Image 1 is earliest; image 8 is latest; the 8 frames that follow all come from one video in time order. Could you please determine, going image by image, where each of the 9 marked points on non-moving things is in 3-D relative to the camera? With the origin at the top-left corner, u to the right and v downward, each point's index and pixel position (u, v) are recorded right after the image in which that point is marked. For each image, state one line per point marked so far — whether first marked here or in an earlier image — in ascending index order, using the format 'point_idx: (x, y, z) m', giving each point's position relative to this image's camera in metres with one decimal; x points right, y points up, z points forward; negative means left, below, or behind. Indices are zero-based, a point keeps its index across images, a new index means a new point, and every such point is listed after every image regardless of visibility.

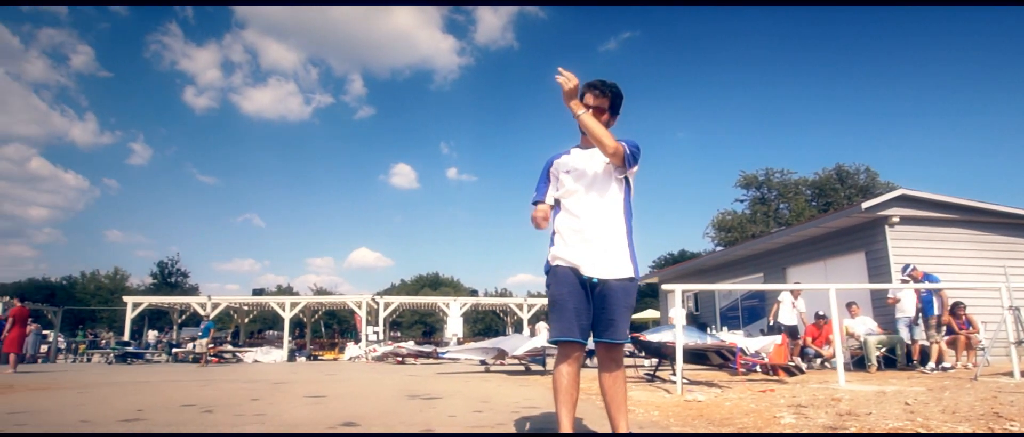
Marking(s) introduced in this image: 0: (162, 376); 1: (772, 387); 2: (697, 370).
0: (-3.7, -1.7, +7.3) m
1: (+2.5, -1.6, +6.8) m
2: (+2.0, -1.6, +7.4) m
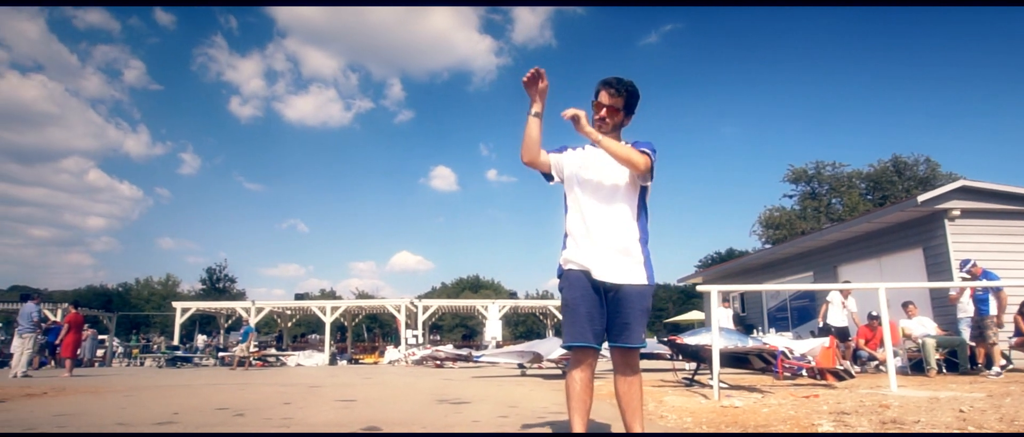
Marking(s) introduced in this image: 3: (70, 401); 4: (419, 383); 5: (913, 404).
0: (-3.3, -1.7, +7.6) m
1: (+2.8, -1.6, +6.4) m
2: (+2.3, -1.6, +7.1) m
3: (-4.2, -1.7, +6.7) m
4: (-1.0, -1.7, +7.3) m
5: (+3.2, -1.5, +5.6) m
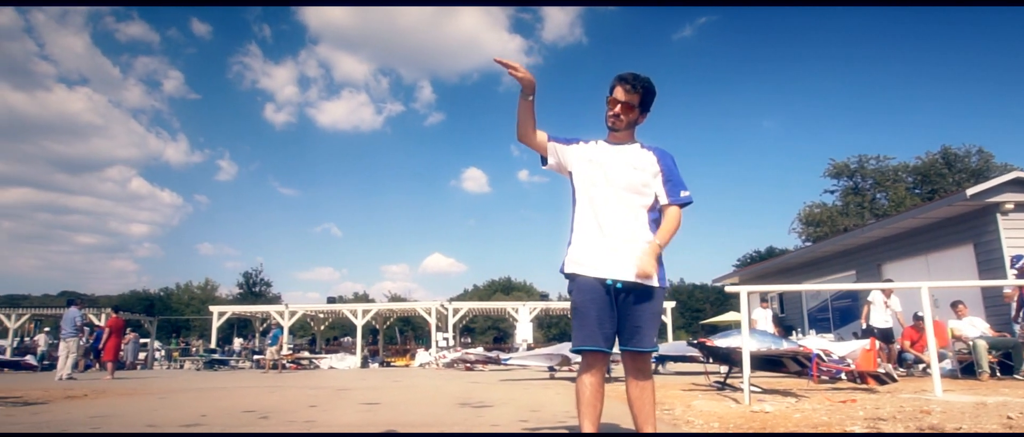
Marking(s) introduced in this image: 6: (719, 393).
0: (-3.0, -1.8, +7.7) m
1: (+3.0, -1.6, +6.1) m
2: (+2.6, -1.6, +6.9) m
3: (-4.0, -1.8, +6.9) m
4: (-0.7, -1.7, +7.3) m
5: (+3.4, -1.4, +5.3) m
6: (+1.9, -1.6, +6.2) m
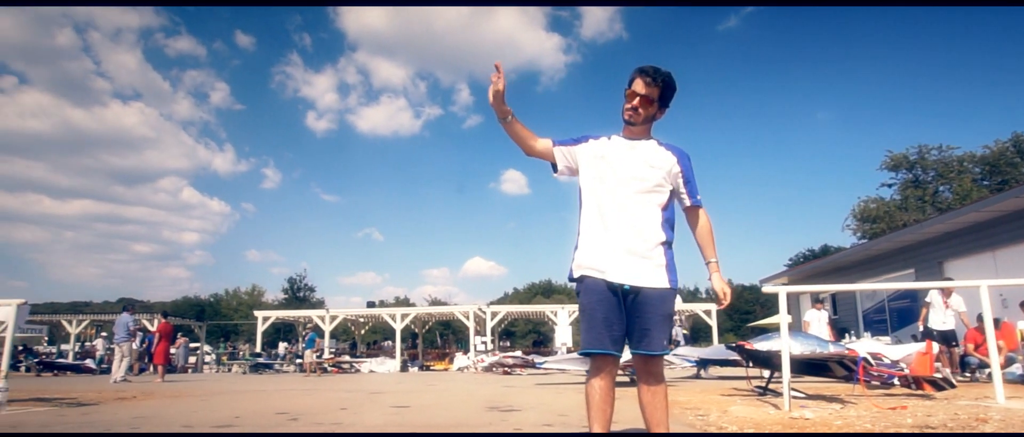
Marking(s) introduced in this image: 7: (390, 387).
0: (-2.6, -1.9, +7.8) m
1: (+3.2, -1.5, +5.7) m
2: (+2.9, -1.5, +6.5) m
3: (-3.6, -1.9, +7.1) m
4: (-0.4, -1.8, +7.2) m
5: (+3.5, -1.4, +4.8) m
6: (+2.1, -1.5, +5.9) m
7: (-1.3, -1.8, +7.6) m
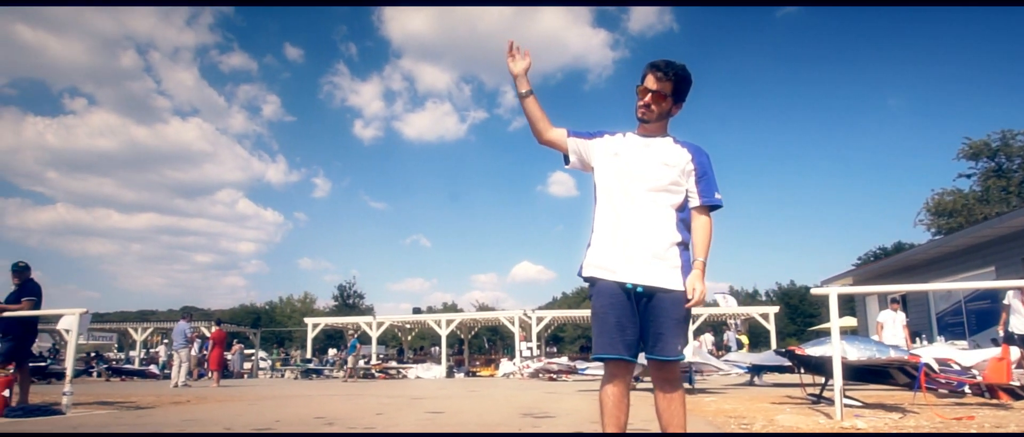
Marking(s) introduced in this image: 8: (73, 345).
0: (-2.1, -2.0, +7.9) m
1: (+3.4, -1.4, +5.2) m
2: (+3.2, -1.5, +6.0) m
3: (-3.2, -2.0, +7.3) m
4: (0.0, -1.8, +7.0) m
5: (+3.6, -1.3, +4.2) m
6: (+2.3, -1.5, +5.5) m
7: (-0.9, -1.9, +7.5) m
8: (-4.3, -1.3, +6.9) m
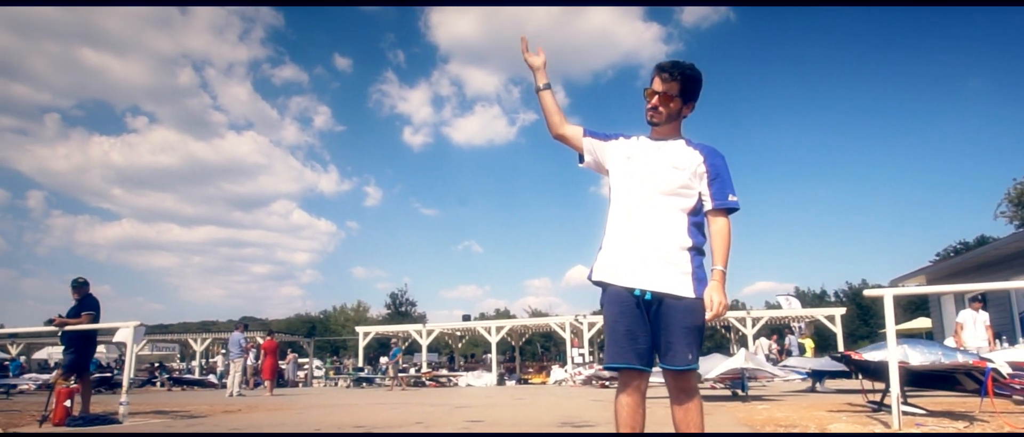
0: (-1.6, -2.0, +7.8) m
1: (+3.7, -1.3, +4.5) m
2: (+3.5, -1.4, +5.3) m
3: (-2.7, -2.1, +7.3) m
4: (+0.5, -1.8, +6.7) m
5: (+3.7, -1.2, +3.6) m
6: (+2.6, -1.4, +5.0) m
7: (-0.4, -1.9, +7.3) m
8: (-3.9, -1.4, +7.1) m
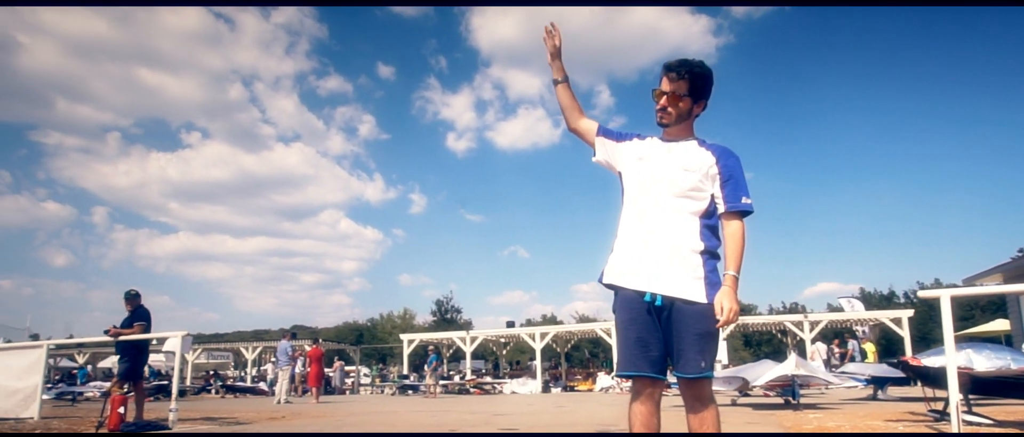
0: (-1.1, -2.1, +7.7) m
1: (+3.8, -1.2, +3.9) m
2: (+3.7, -1.3, +4.8) m
3: (-2.3, -2.2, +7.4) m
4: (+0.9, -1.8, +6.5) m
5: (+3.7, -1.1, +3.0) m
6: (+2.8, -1.4, +4.5) m
7: (+0.1, -2.0, +7.1) m
8: (-3.5, -1.5, +7.3) m
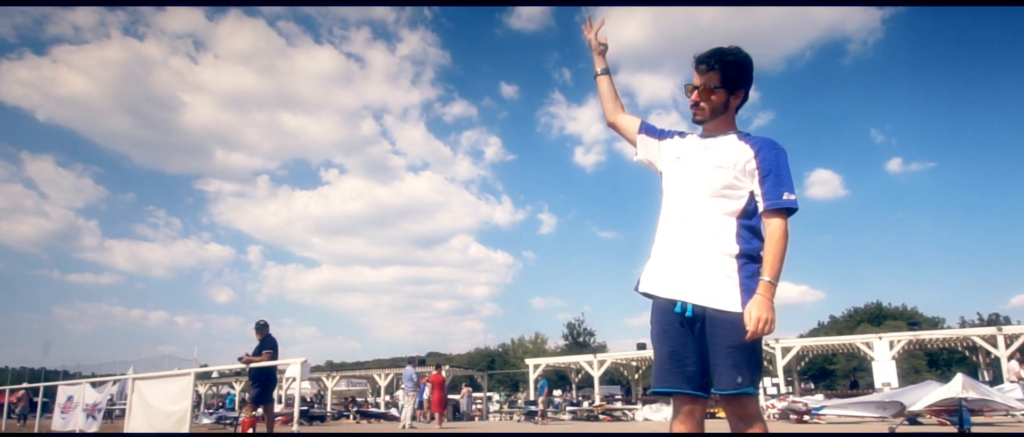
0: (+0.3, -2.3, +7.2) m
1: (+3.9, -0.9, +2.3) m
2: (+4.1, -1.0, +3.2) m
3: (-1.0, -2.4, +7.2) m
4: (+1.8, -1.8, +5.5) m
5: (+3.6, -0.7, +1.5) m
6: (+3.1, -1.1, +3.1) m
7: (+1.2, -2.0, +6.3) m
8: (-2.2, -1.8, +7.4) m
